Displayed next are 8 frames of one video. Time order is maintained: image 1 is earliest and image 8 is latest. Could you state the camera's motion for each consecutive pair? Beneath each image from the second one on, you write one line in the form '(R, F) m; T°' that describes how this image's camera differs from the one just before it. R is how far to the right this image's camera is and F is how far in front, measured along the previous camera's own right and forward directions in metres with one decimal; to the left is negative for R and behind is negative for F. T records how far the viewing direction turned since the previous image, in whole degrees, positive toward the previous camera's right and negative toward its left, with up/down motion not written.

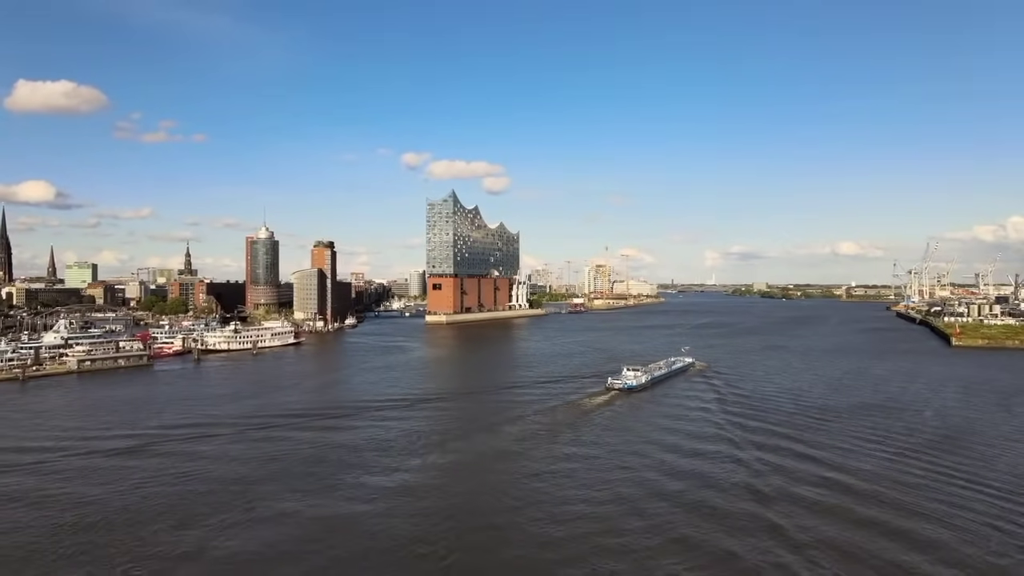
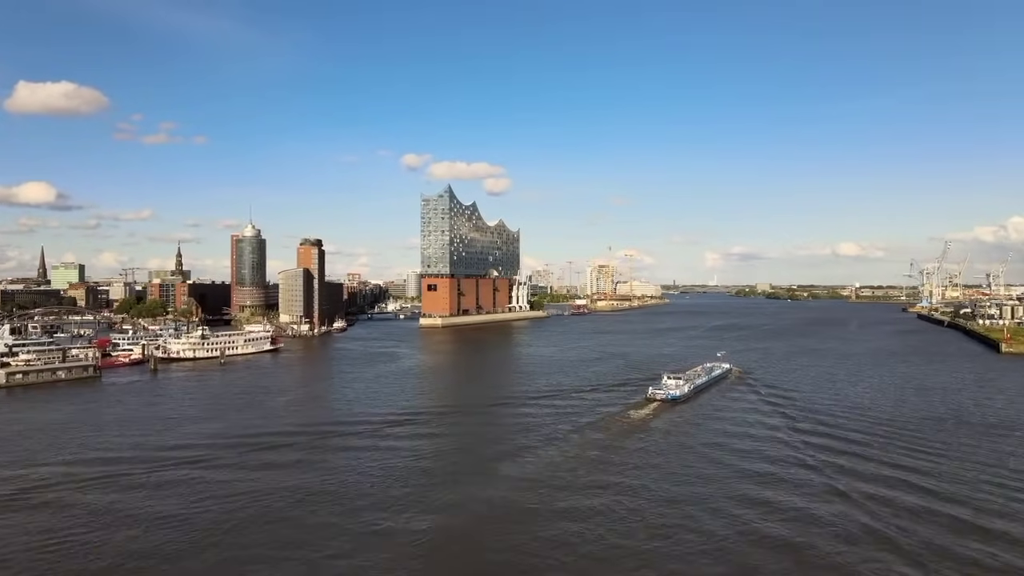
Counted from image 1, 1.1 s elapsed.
(0.0, +1.8) m; 0°
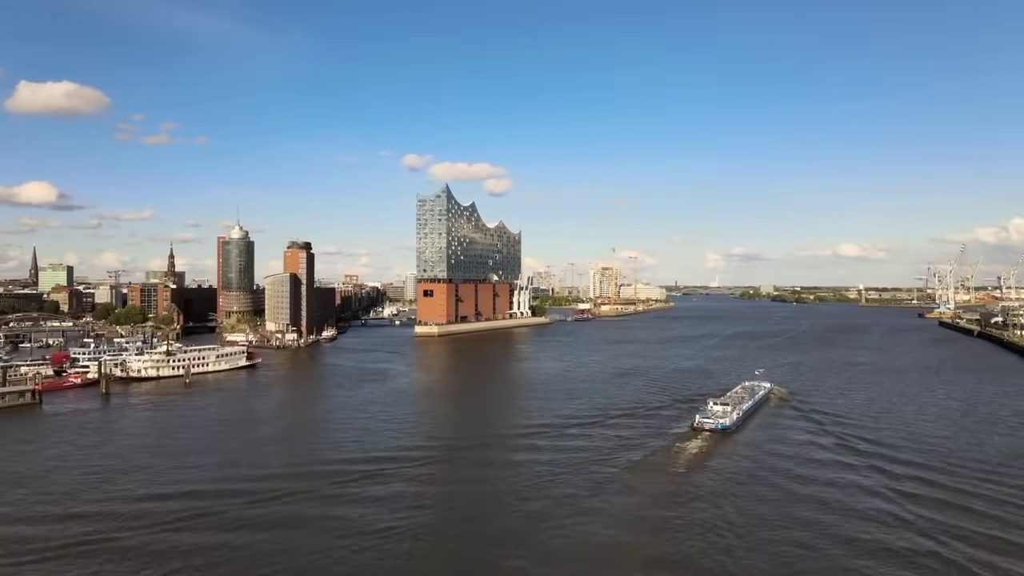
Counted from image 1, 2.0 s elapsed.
(0.0, +1.6) m; 0°
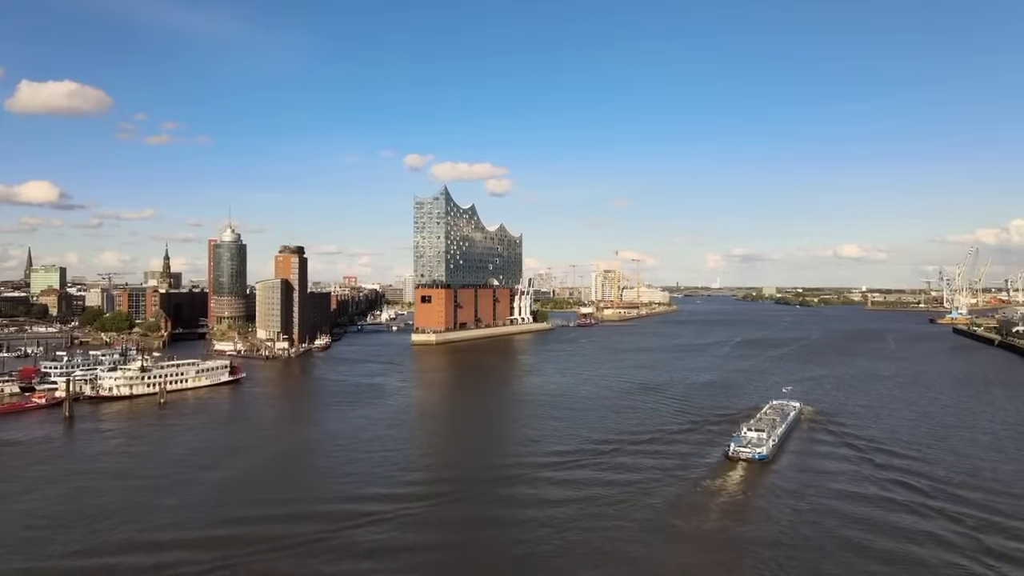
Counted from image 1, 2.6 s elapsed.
(0.0, +1.0) m; 0°
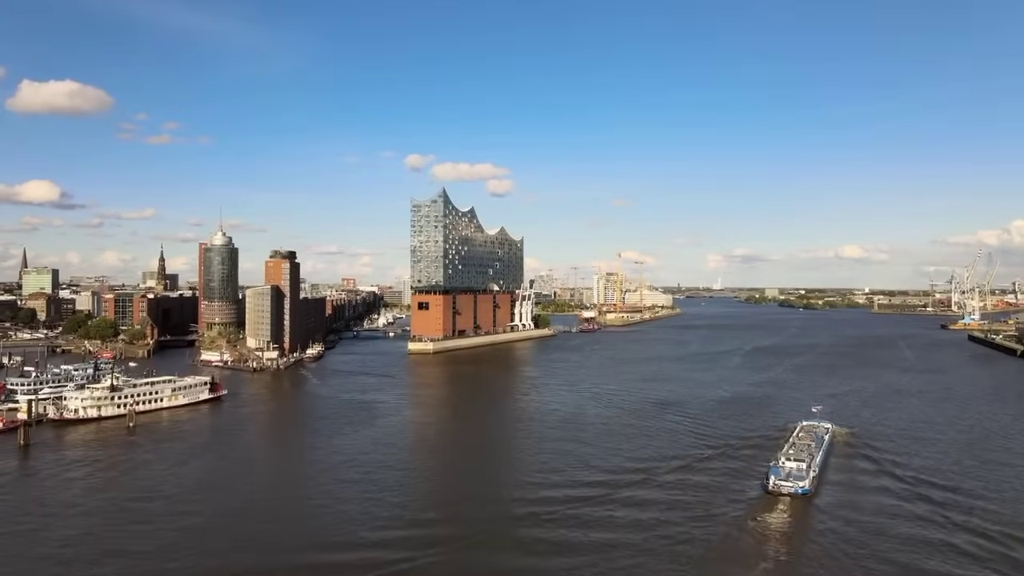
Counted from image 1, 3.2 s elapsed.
(0.0, +1.0) m; 0°
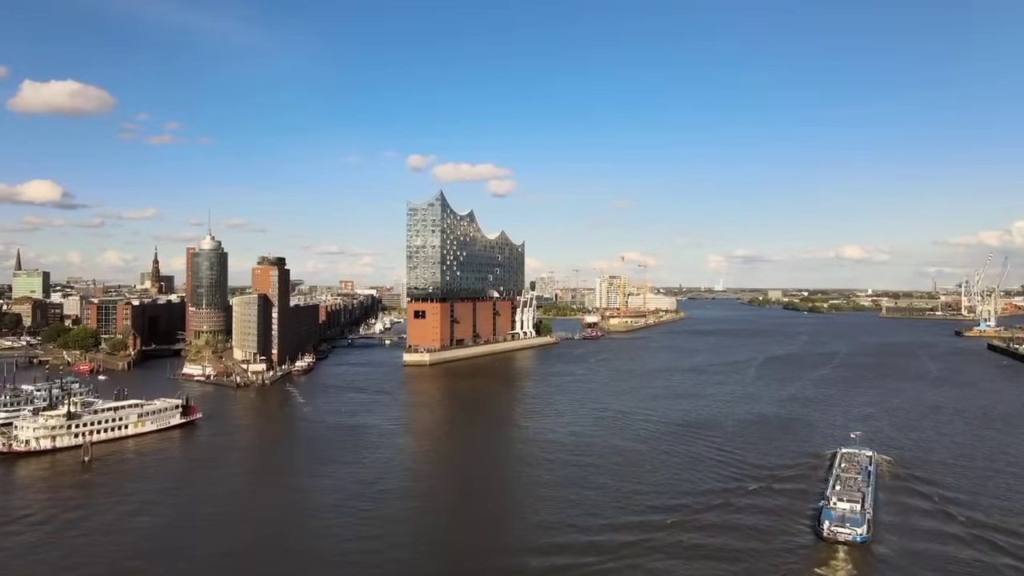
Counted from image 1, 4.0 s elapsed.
(0.0, +1.2) m; 0°
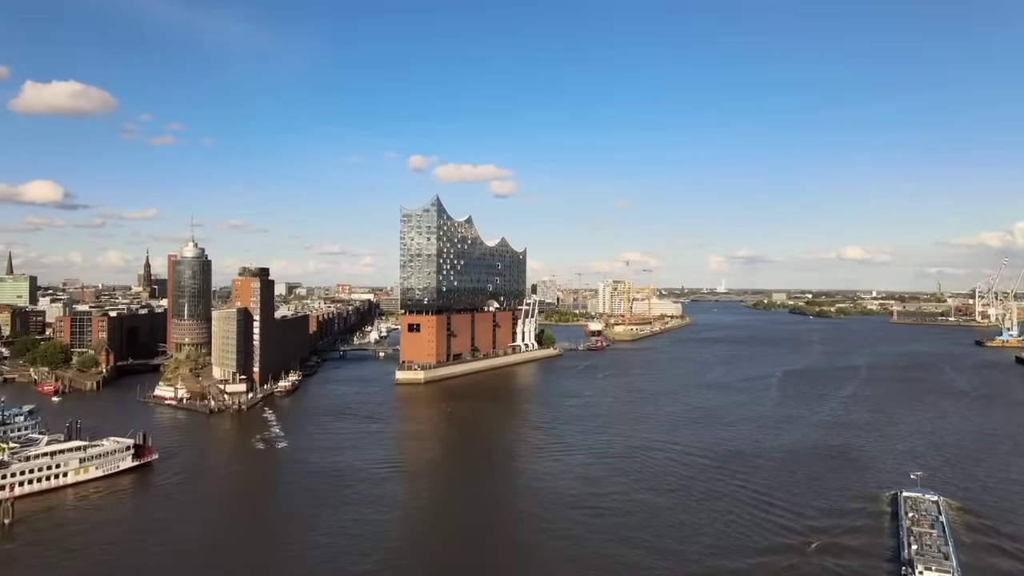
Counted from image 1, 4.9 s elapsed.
(0.0, +1.6) m; 0°
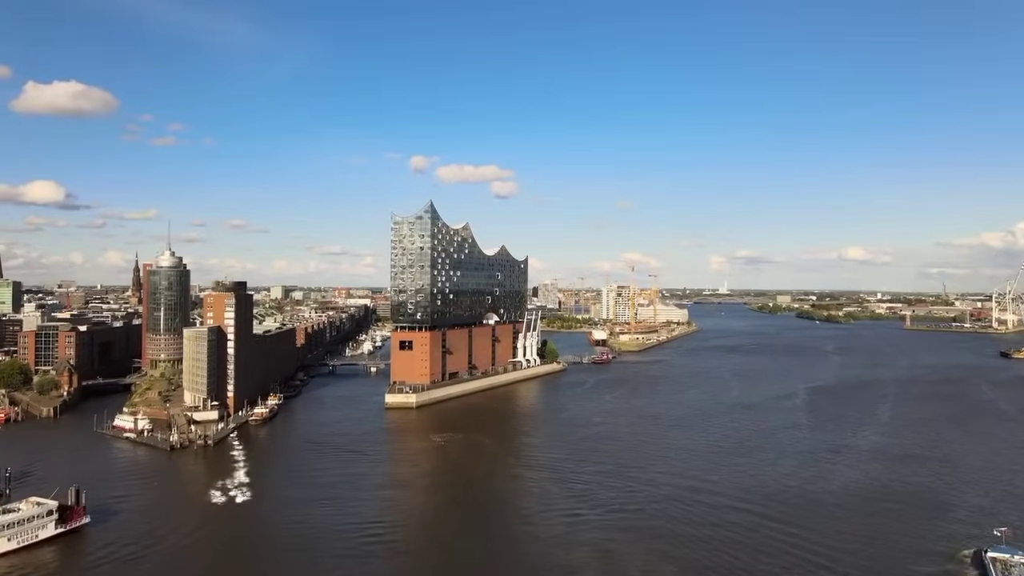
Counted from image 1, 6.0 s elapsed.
(0.0, +1.8) m; 0°
